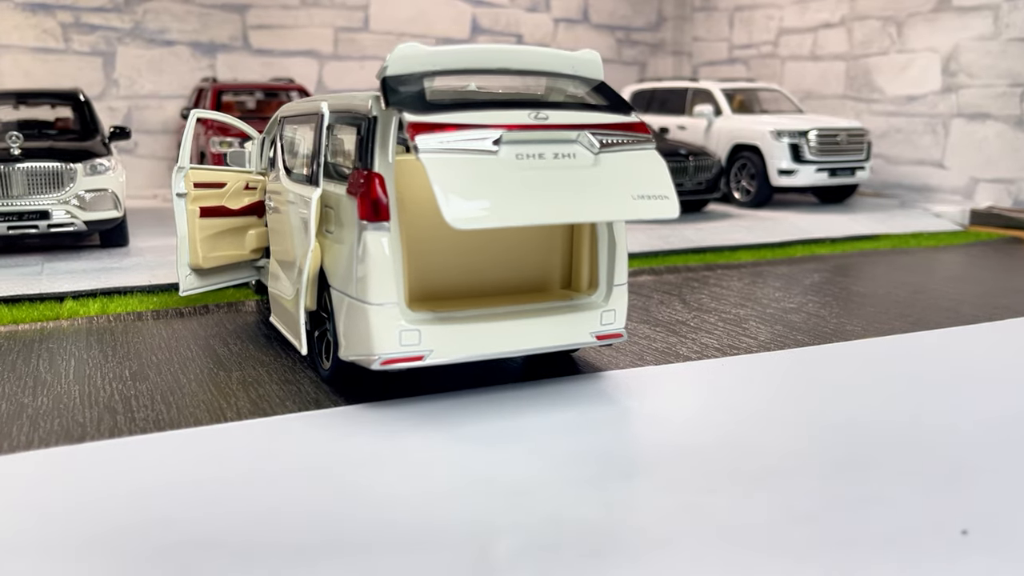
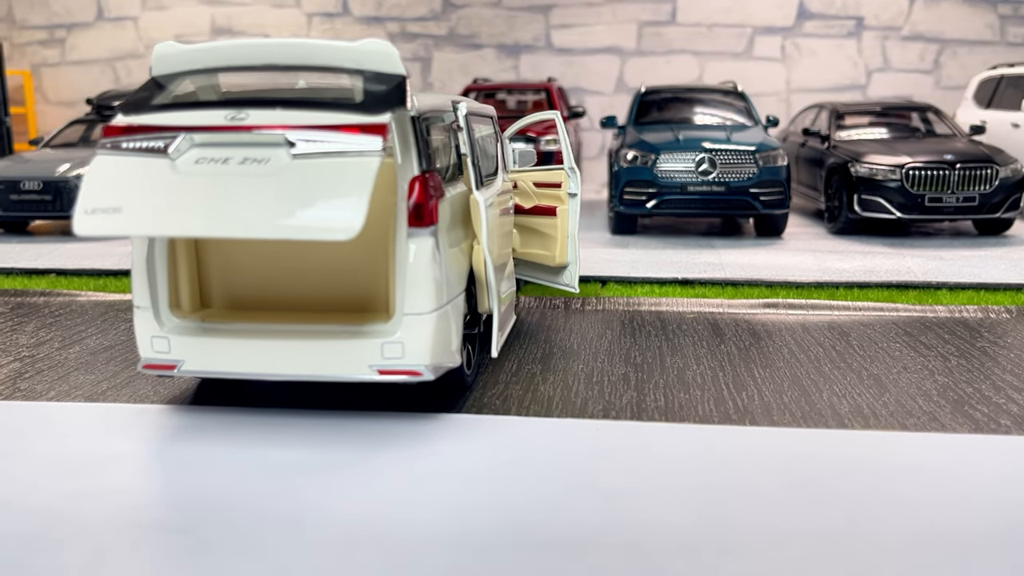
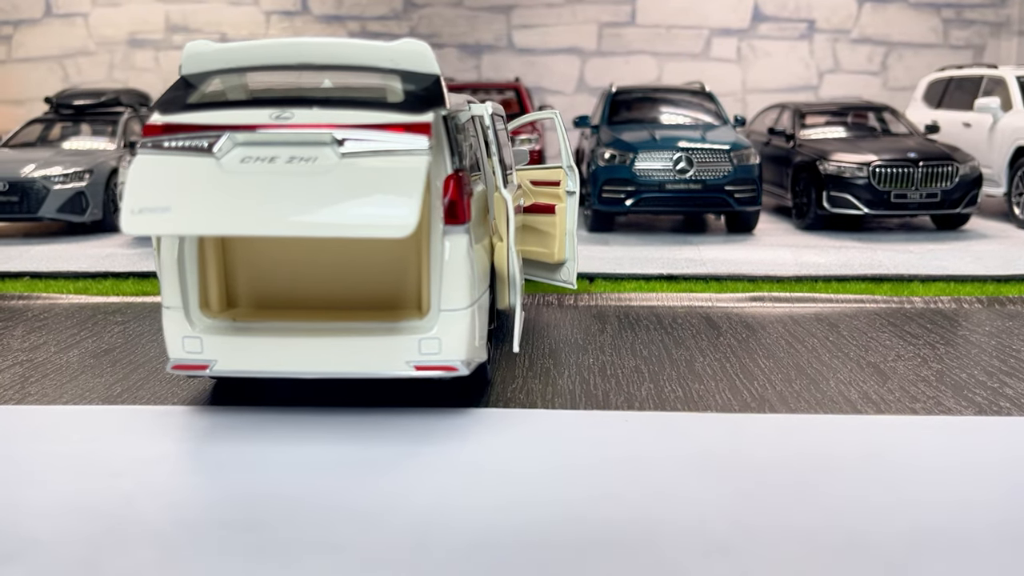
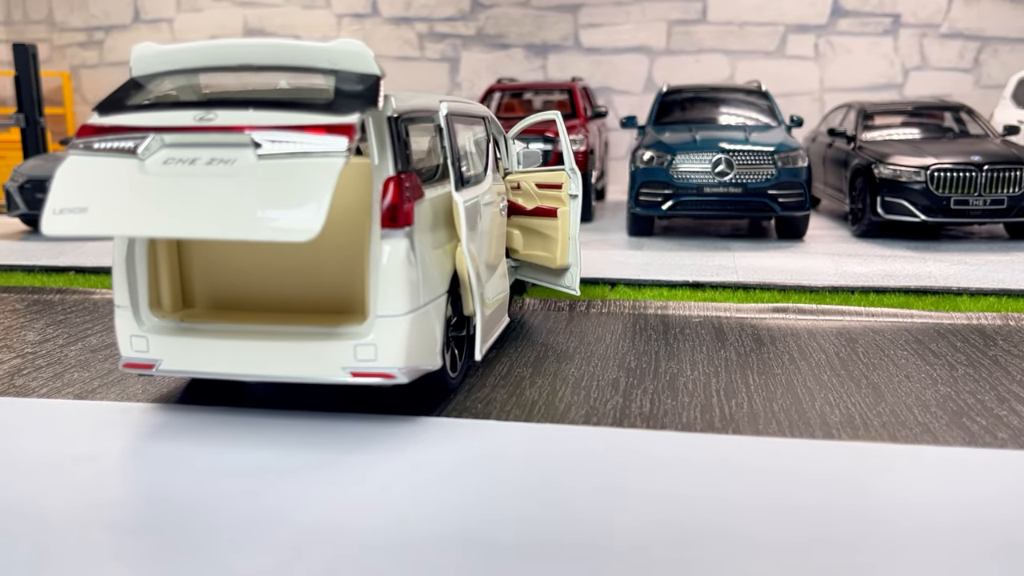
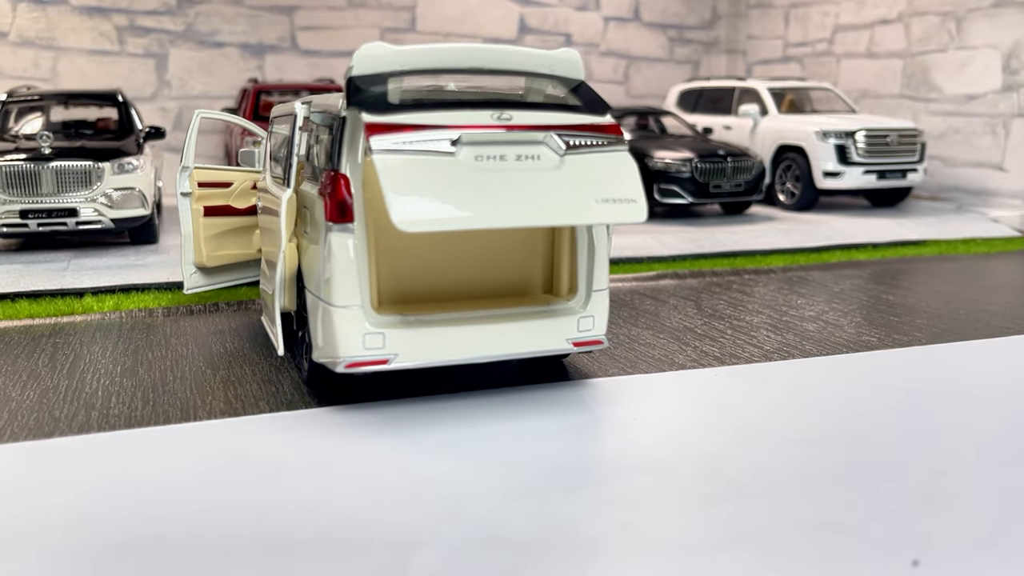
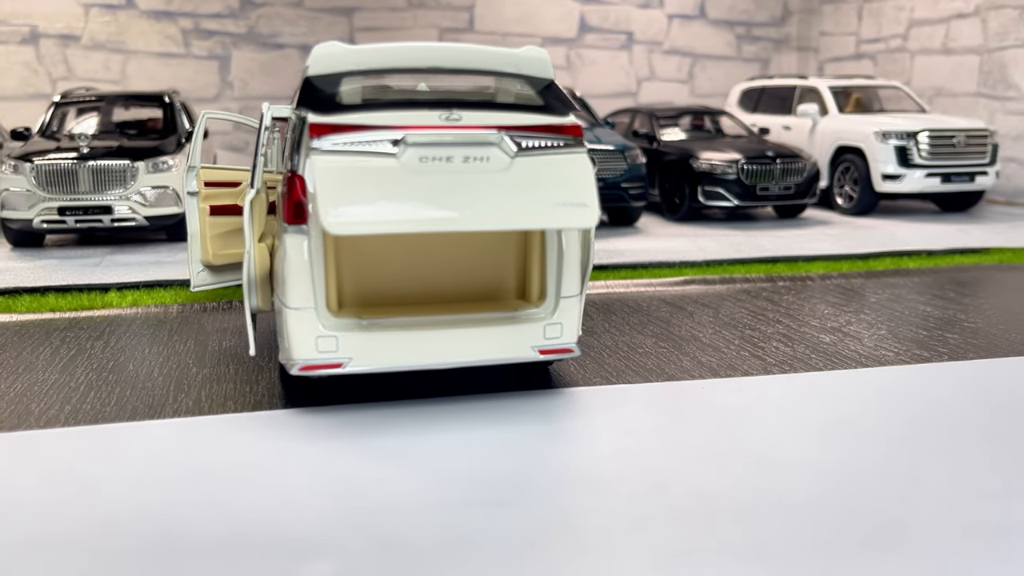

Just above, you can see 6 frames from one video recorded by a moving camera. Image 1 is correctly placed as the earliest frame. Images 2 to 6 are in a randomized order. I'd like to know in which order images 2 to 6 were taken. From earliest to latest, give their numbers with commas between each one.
5, 6, 3, 2, 4
